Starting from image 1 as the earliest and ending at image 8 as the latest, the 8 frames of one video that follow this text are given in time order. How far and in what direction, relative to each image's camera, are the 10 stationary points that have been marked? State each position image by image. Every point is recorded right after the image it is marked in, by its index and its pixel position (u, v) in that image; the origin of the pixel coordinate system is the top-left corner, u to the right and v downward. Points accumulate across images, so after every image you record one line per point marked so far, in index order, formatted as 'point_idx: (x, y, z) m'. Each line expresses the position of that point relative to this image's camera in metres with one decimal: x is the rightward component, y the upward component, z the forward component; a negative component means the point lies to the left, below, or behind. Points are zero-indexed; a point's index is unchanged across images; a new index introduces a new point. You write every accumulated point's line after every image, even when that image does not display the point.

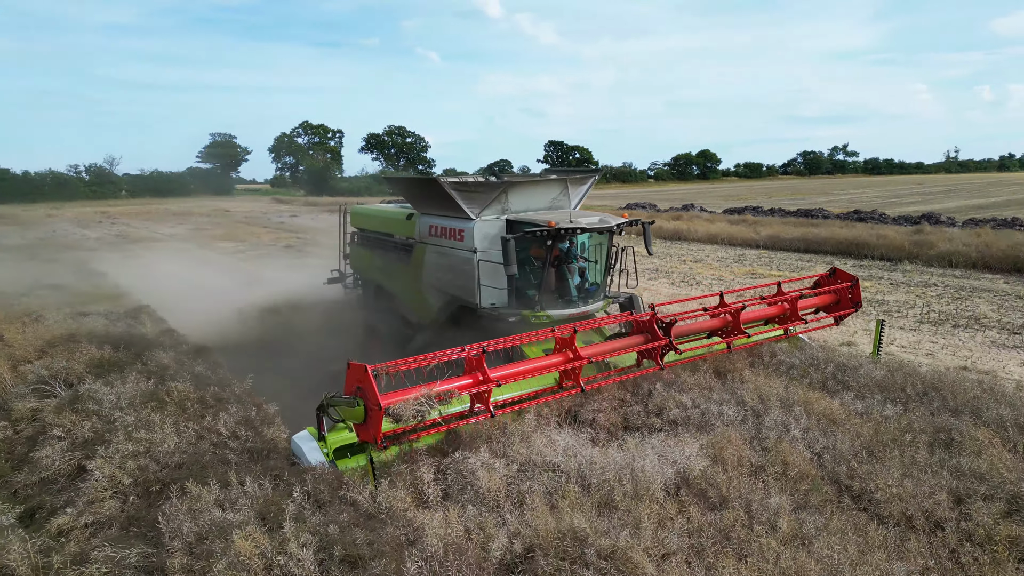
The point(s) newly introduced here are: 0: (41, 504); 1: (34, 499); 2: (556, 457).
0: (-3.0, -1.4, +4.7) m
1: (-3.1, -1.4, +4.7) m
2: (+0.3, -1.0, +4.5) m
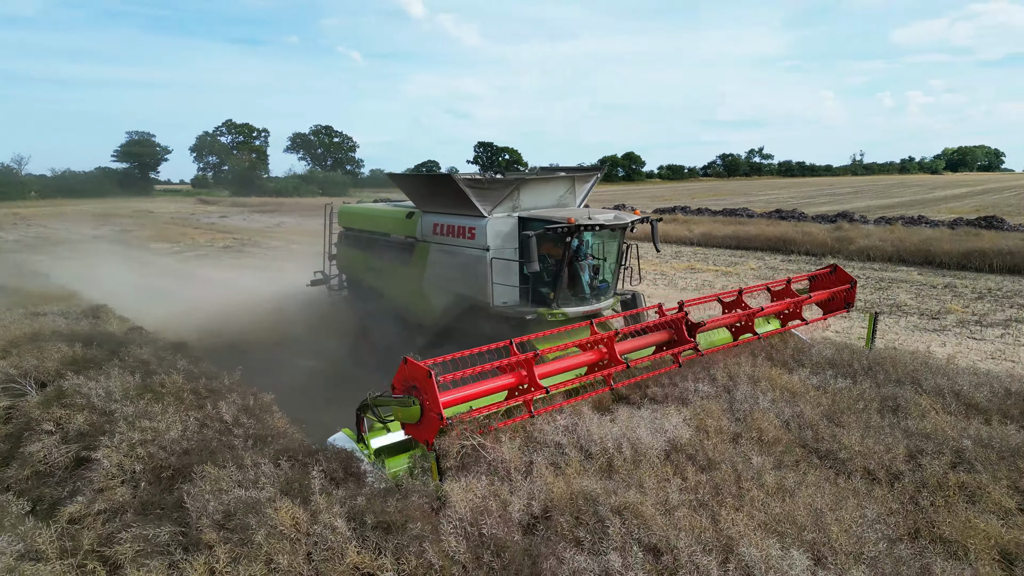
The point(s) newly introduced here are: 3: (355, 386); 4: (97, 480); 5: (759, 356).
0: (-3.0, -1.3, +4.7) m
1: (-3.1, -1.3, +4.8) m
2: (+0.3, -1.0, +4.9) m
3: (-1.6, -1.0, +7.3) m
4: (-2.6, -1.2, +4.6) m
5: (+2.2, -0.6, +6.7) m
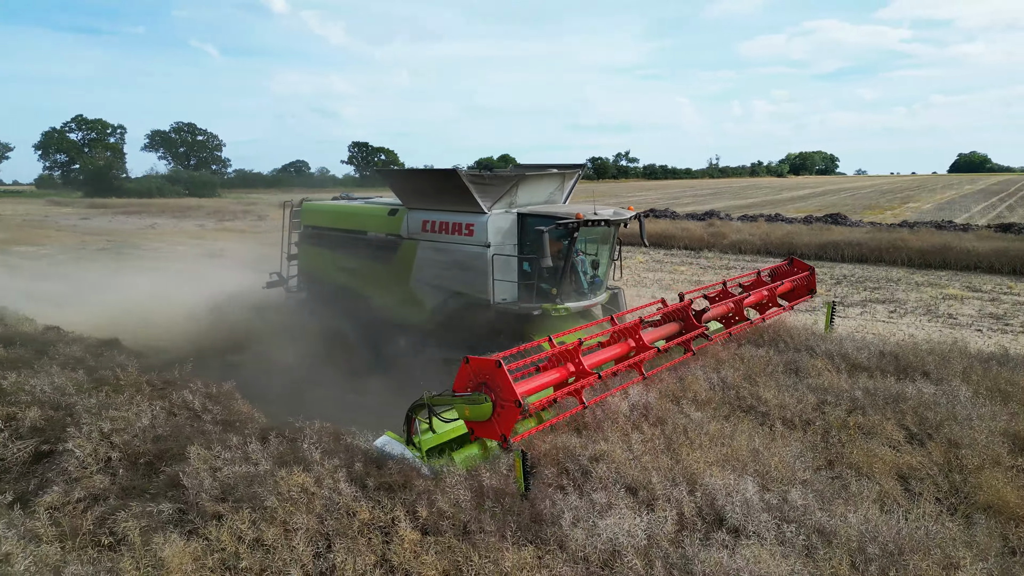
0: (-3.2, -1.3, +4.7) m
1: (-3.2, -1.3, +4.7) m
2: (+0.1, -0.8, +5.4) m
3: (-2.2, -0.9, +7.4) m
4: (-2.7, -1.1, +4.6) m
5: (+1.6, -0.4, +7.5) m
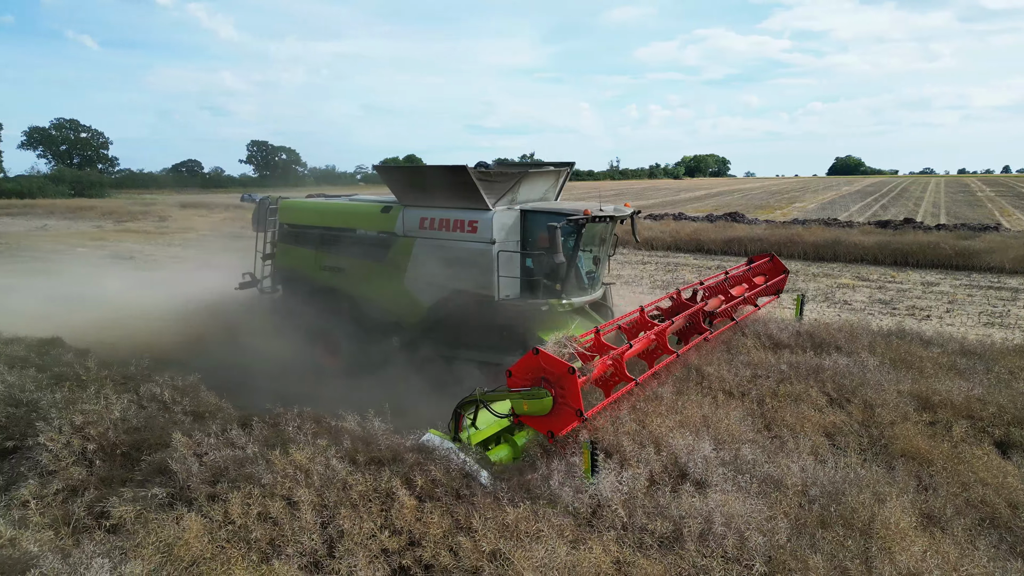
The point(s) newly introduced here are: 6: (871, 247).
0: (-3.3, -1.2, +4.6) m
1: (-3.4, -1.2, +4.6) m
2: (-0.2, -0.7, +5.7) m
3: (-2.7, -0.8, +7.5) m
4: (-2.9, -1.1, +4.6) m
5: (+1.0, -0.3, +8.0) m
6: (+8.5, +1.0, +17.4) m
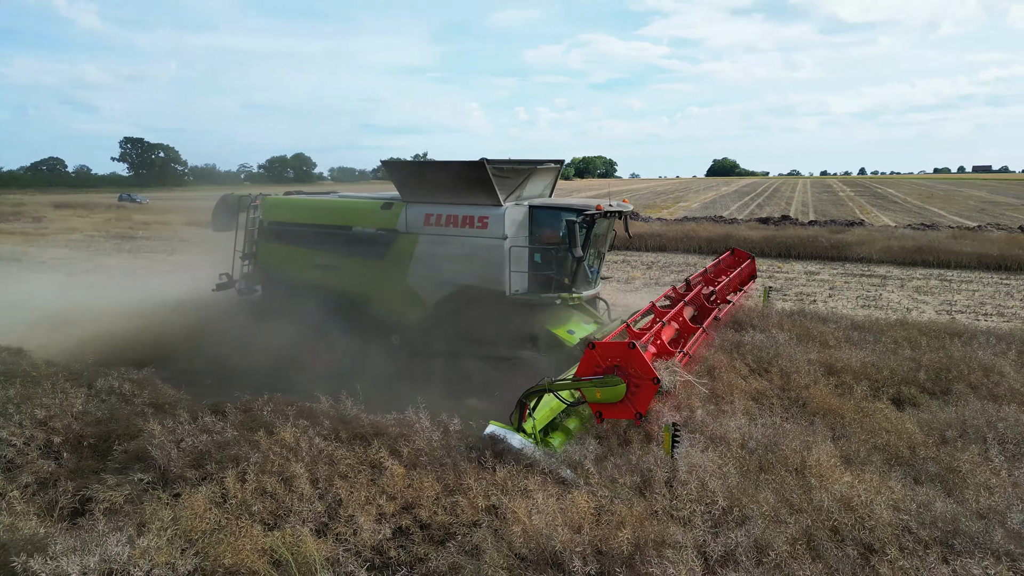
0: (-3.5, -1.2, +4.5) m
1: (-3.6, -1.2, +4.5) m
2: (-0.5, -0.6, +6.0) m
3: (-3.3, -0.8, +7.4) m
4: (-3.1, -1.0, +4.5) m
5: (+0.3, -0.2, +8.5) m
6: (+6.3, +1.2, +18.9) m
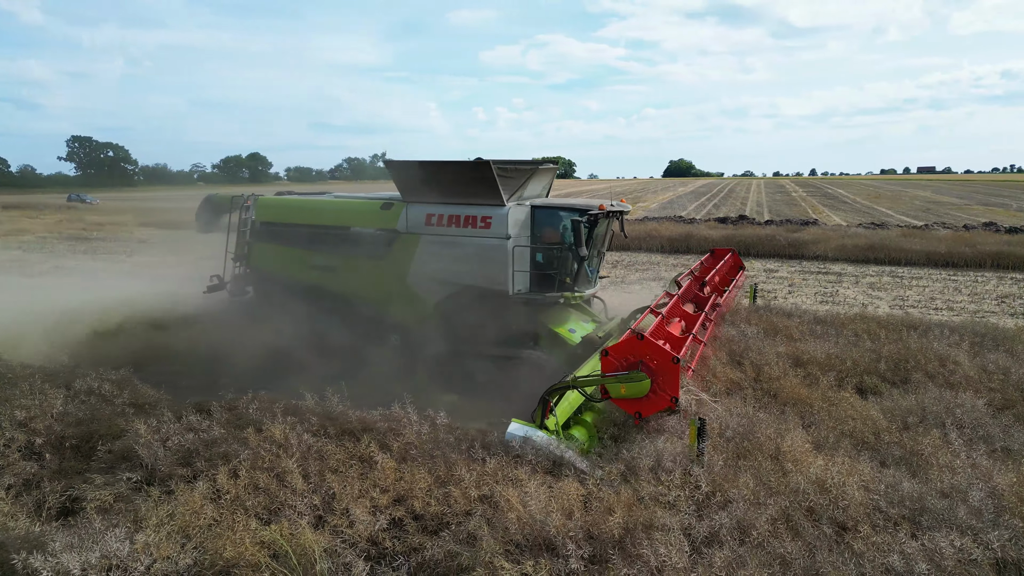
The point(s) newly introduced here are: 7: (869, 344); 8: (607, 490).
0: (-2.5, -1.3, +5.6) m
1: (-2.6, -1.3, +5.7) m
2: (+0.8, -1.0, +5.3) m
3: (-0.7, -1.0, +7.9) m
4: (-2.1, -1.2, +5.4) m
5: (+2.9, -0.7, +6.8) m
6: (+13.8, +0.1, +12.0) m
7: (+3.5, -0.6, +7.3) m
8: (+0.5, -1.1, +4.0) m
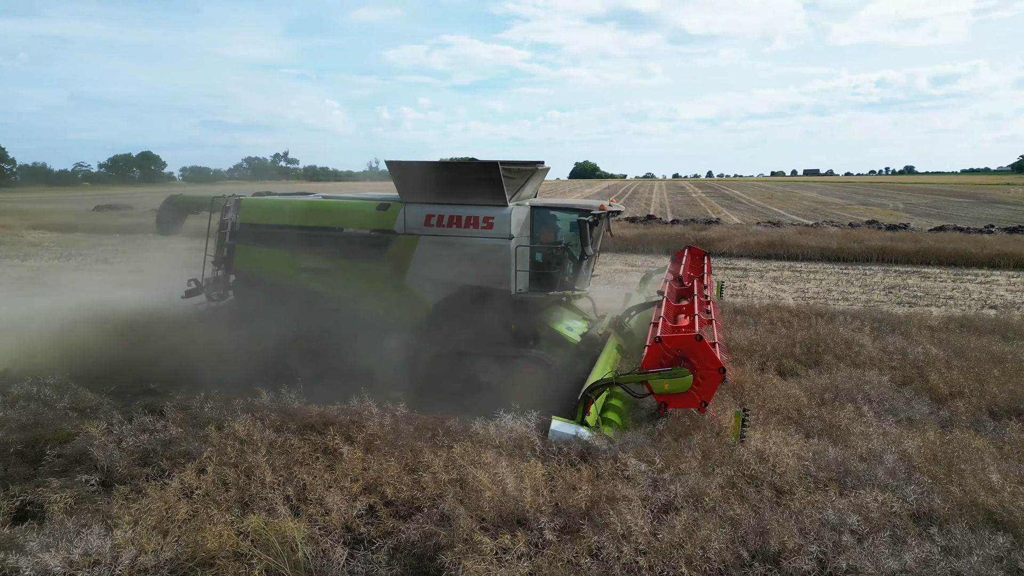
0: (-2.9, -1.3, +5.5) m
1: (-2.9, -1.3, +5.5) m
2: (+0.5, -0.9, +5.6) m
3: (-1.3, -1.0, +8.0) m
4: (-2.4, -1.2, +5.4) m
5: (+2.4, -0.6, +7.3) m
6: (+12.5, +0.3, +13.9) m
7: (+2.9, -0.5, +7.9) m
8: (+0.3, -1.1, +4.3) m
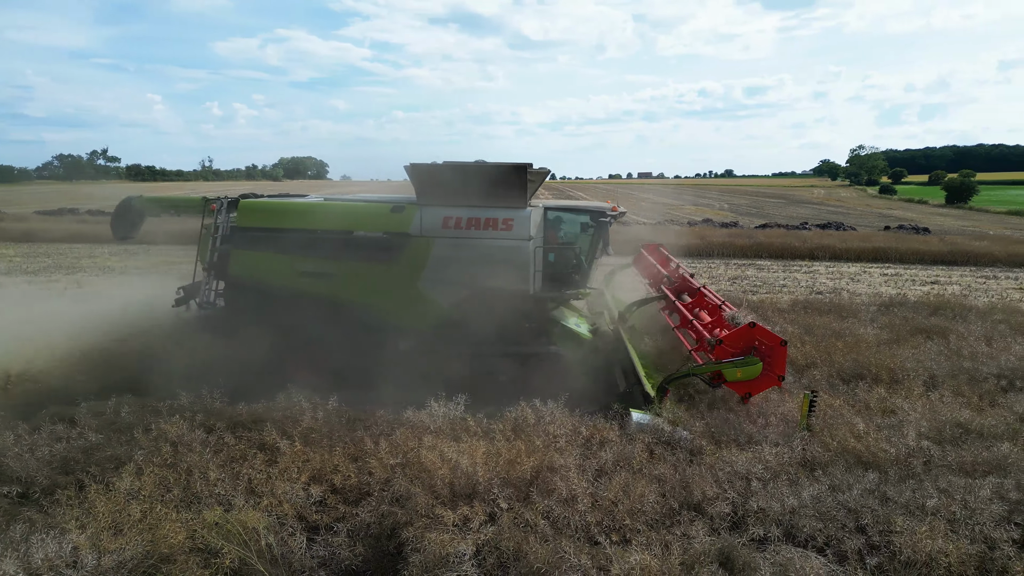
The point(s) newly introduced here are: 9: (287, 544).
0: (-3.4, -1.3, +5.2) m
1: (-3.5, -1.3, +5.2) m
2: (-0.2, -0.9, +5.9) m
3: (-2.4, -1.0, +7.9) m
4: (-3.0, -1.2, +5.1) m
5: (+1.4, -0.5, +8.0) m
6: (+9.9, +0.7, +16.4) m
7: (+1.8, -0.3, +8.7) m
8: (0.0, -1.0, +4.6) m
9: (-1.1, -1.3, +3.8) m
